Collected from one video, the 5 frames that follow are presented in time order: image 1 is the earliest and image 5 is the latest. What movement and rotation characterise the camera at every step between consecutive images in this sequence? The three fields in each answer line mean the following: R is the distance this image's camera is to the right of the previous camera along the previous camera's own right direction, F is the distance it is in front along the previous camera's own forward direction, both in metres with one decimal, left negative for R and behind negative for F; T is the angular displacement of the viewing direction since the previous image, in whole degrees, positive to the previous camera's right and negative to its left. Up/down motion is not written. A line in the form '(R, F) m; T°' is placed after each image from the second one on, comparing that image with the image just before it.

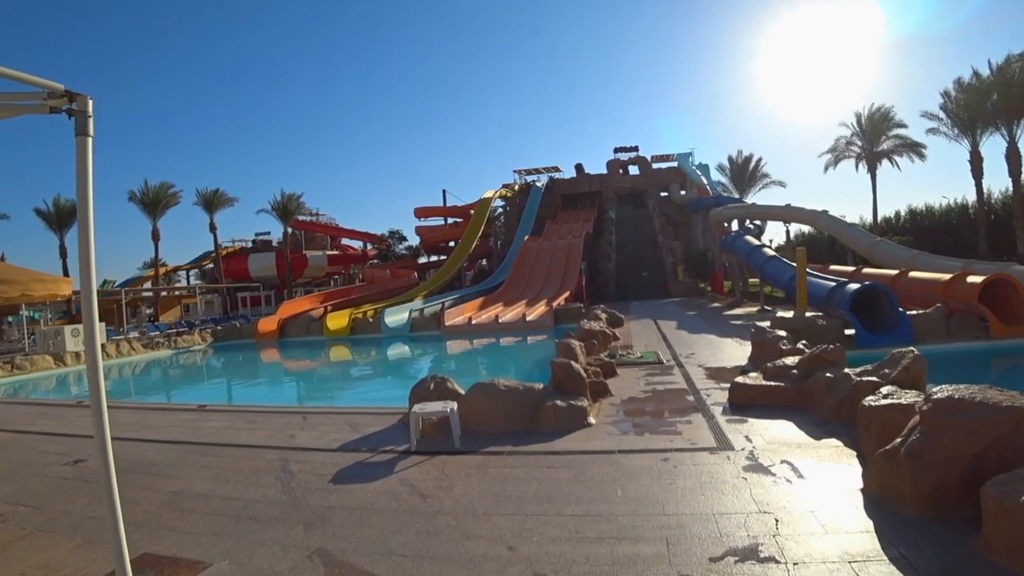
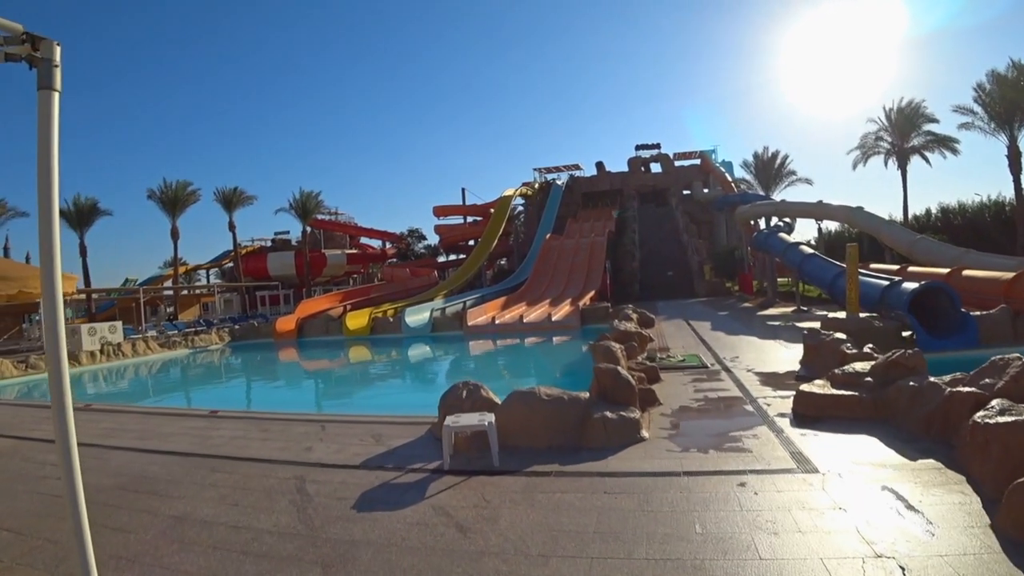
(-0.2, +0.5) m; -2°
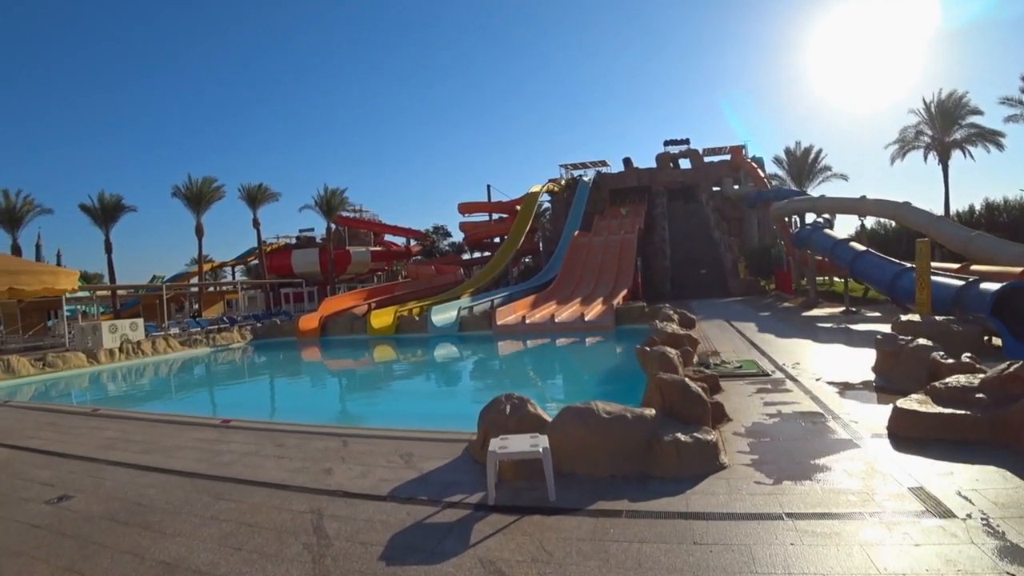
(-0.2, +0.6) m; -2°
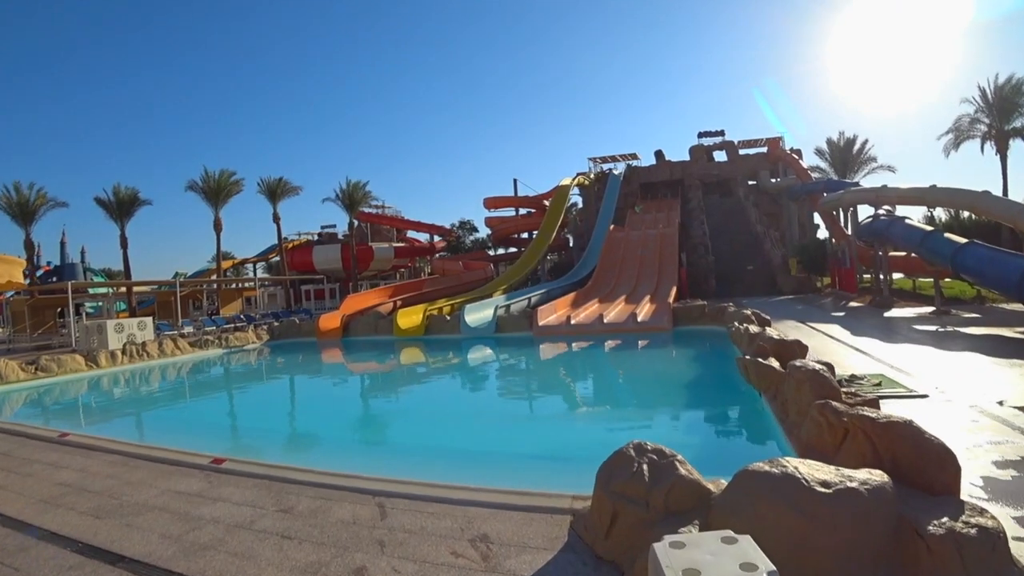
(-0.4, +1.4) m; -2°
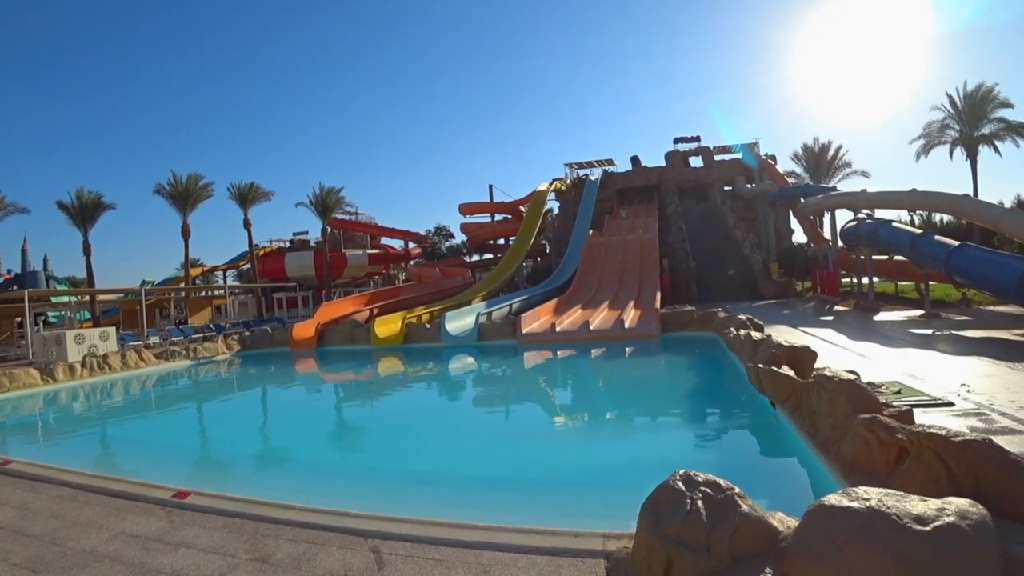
(-0.2, +0.4) m; +2°
